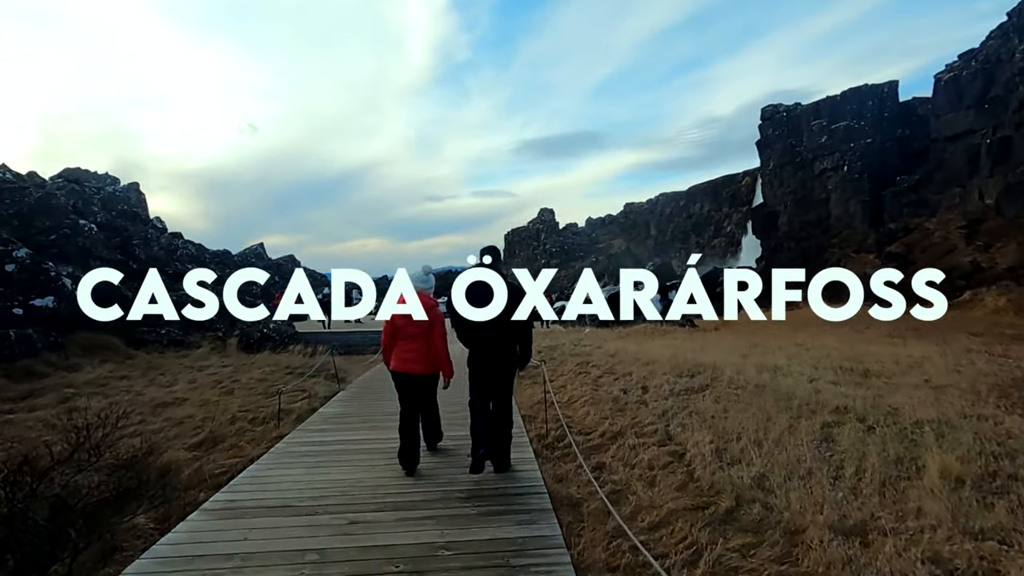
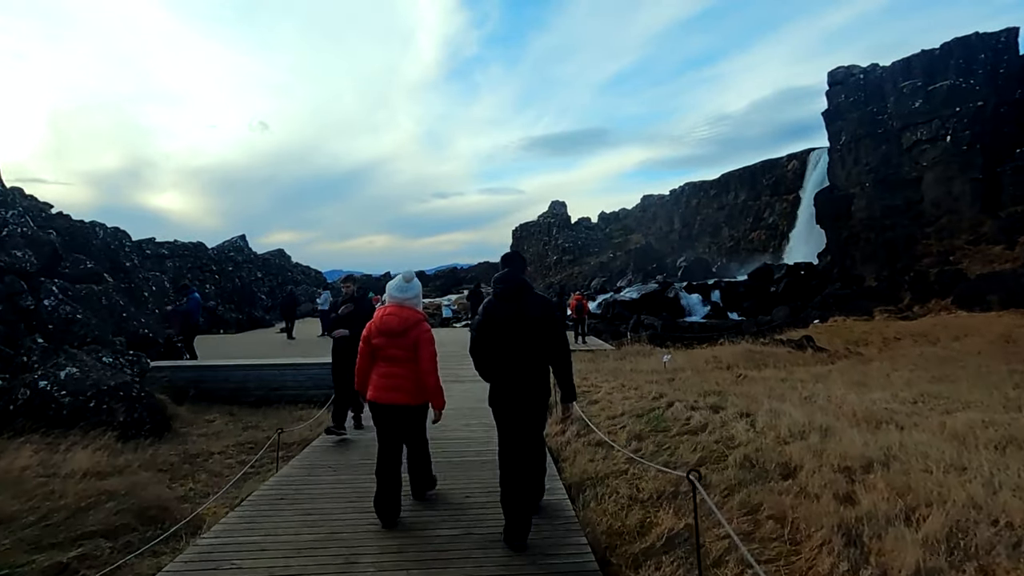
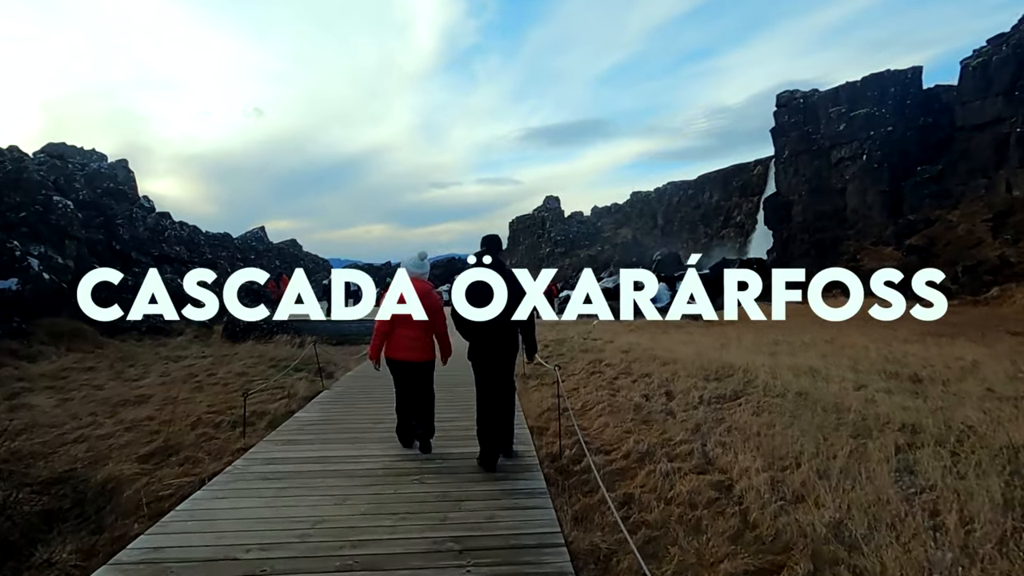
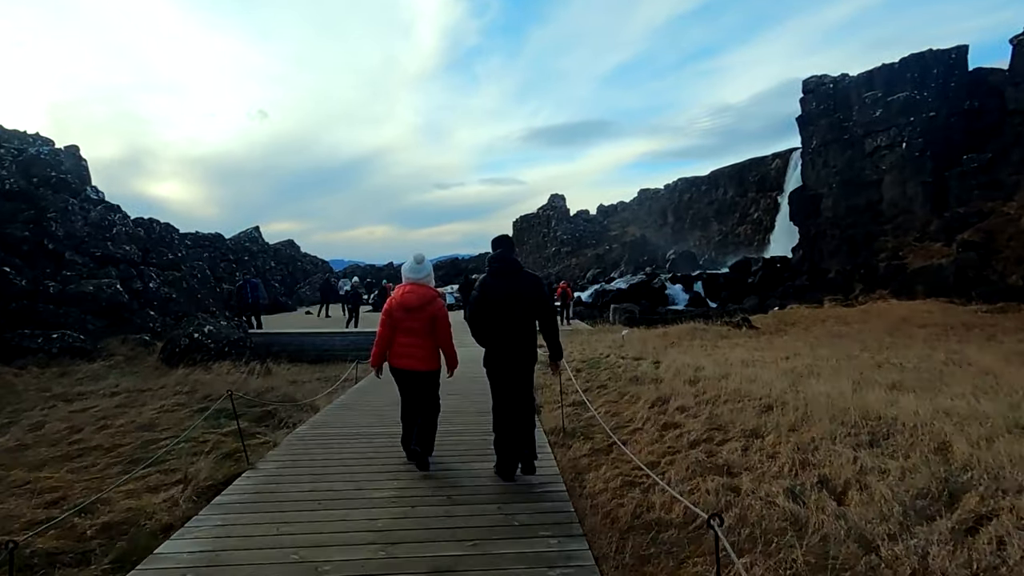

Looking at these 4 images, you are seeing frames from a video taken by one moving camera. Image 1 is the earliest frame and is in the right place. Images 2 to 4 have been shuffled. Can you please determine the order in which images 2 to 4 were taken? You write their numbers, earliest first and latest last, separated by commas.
3, 4, 2
